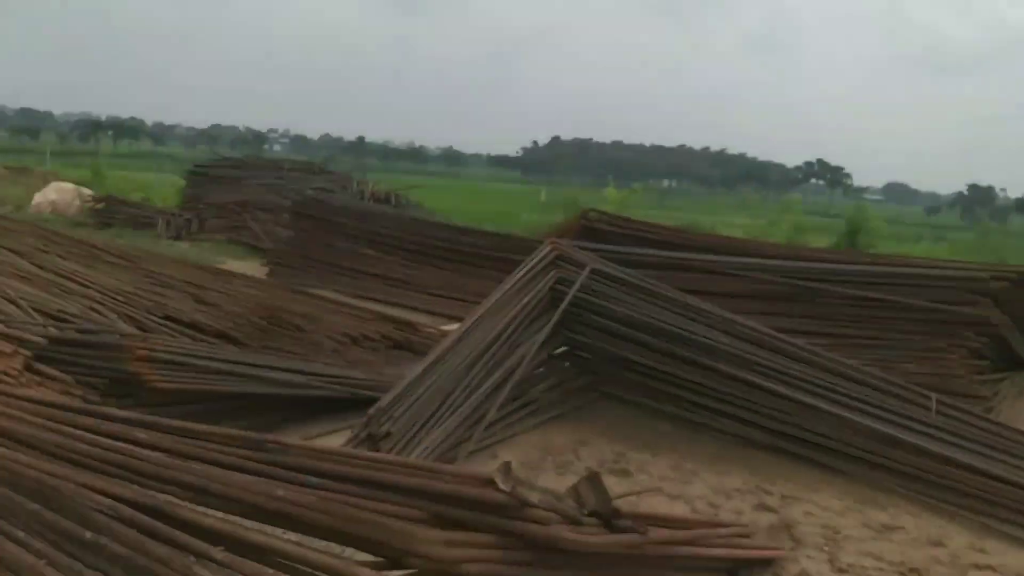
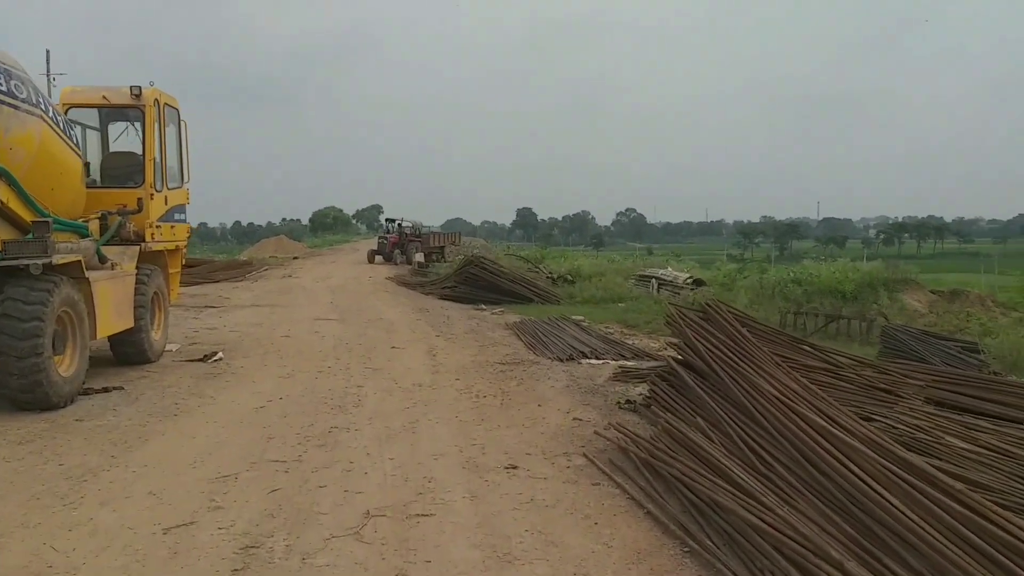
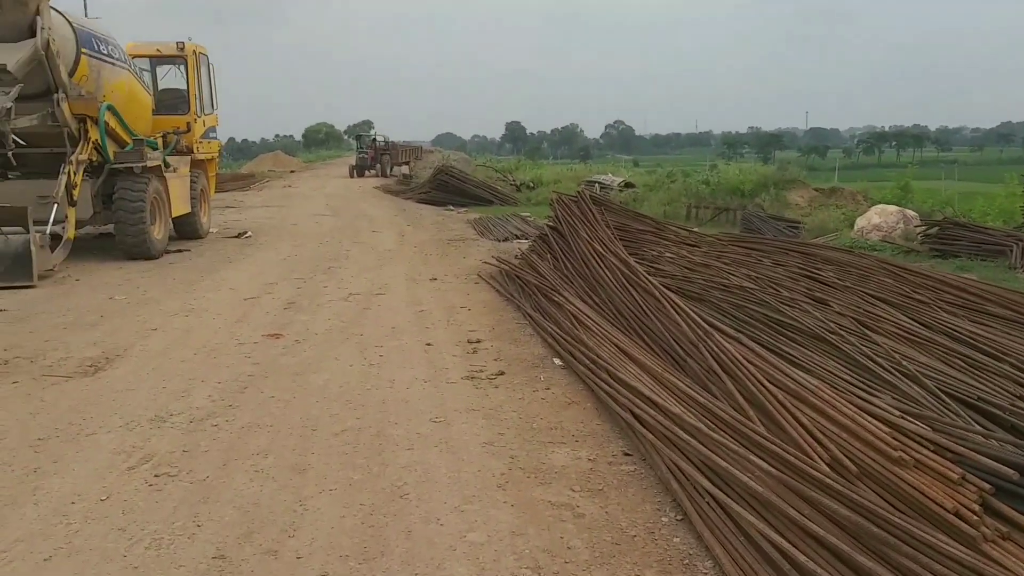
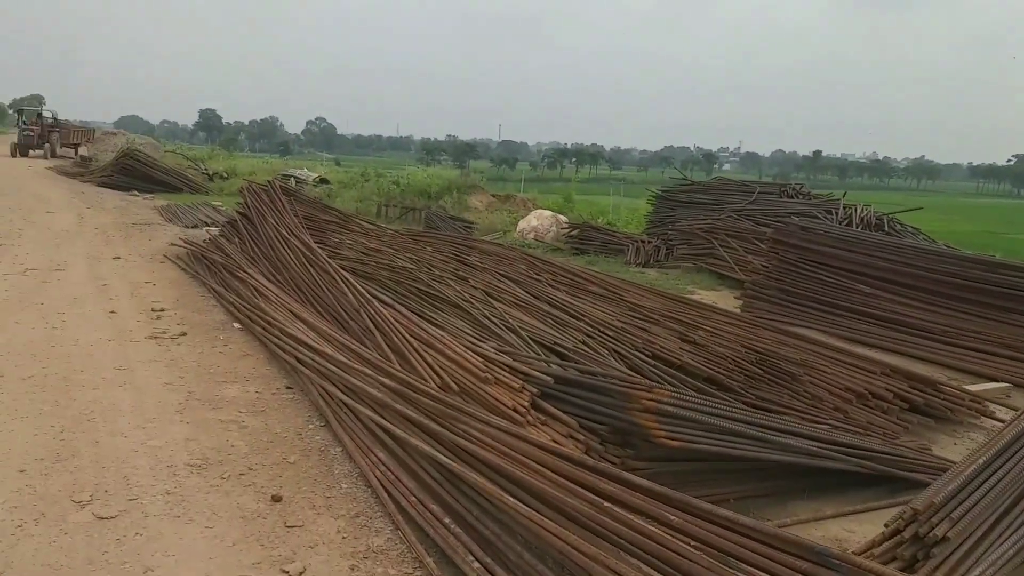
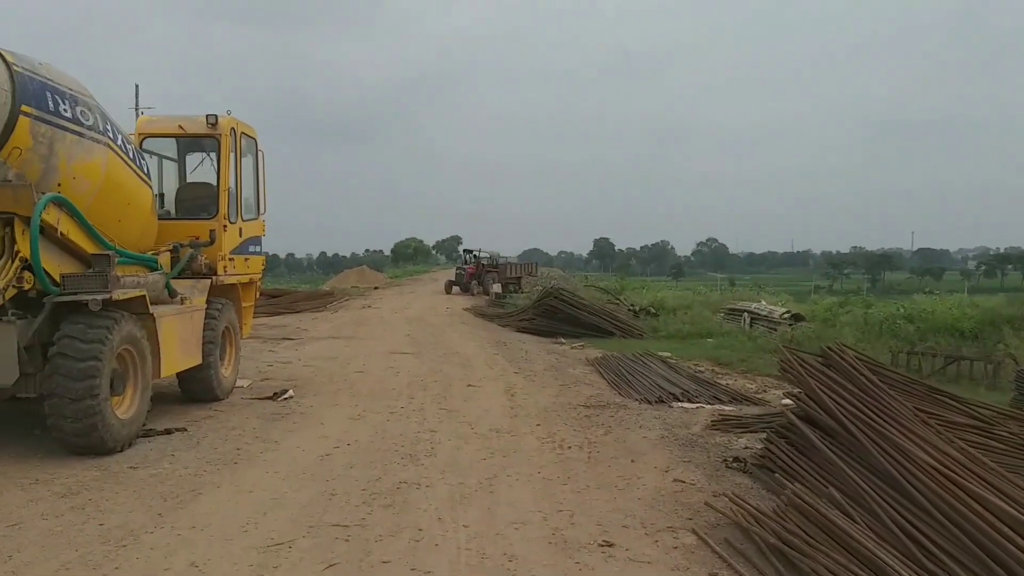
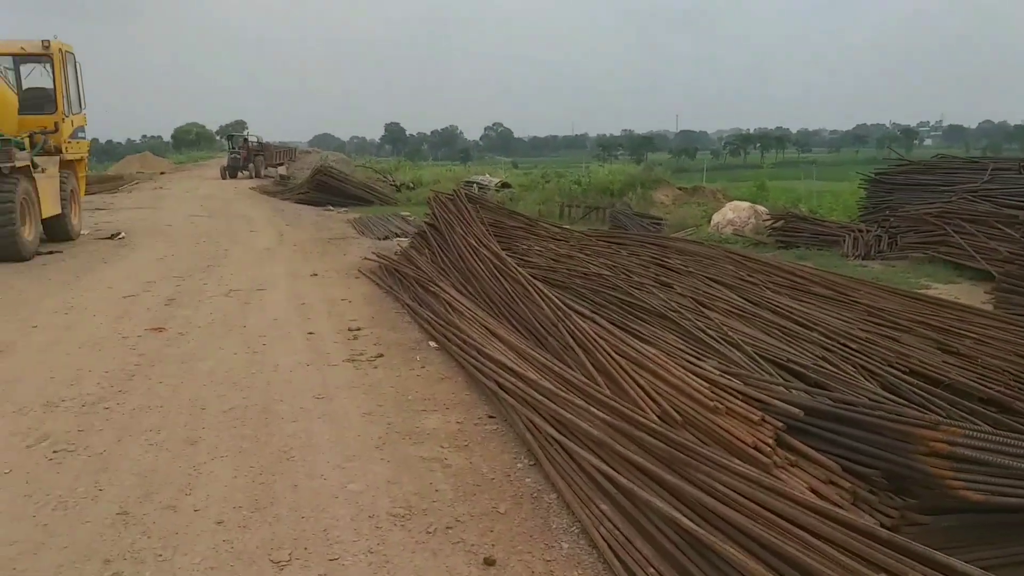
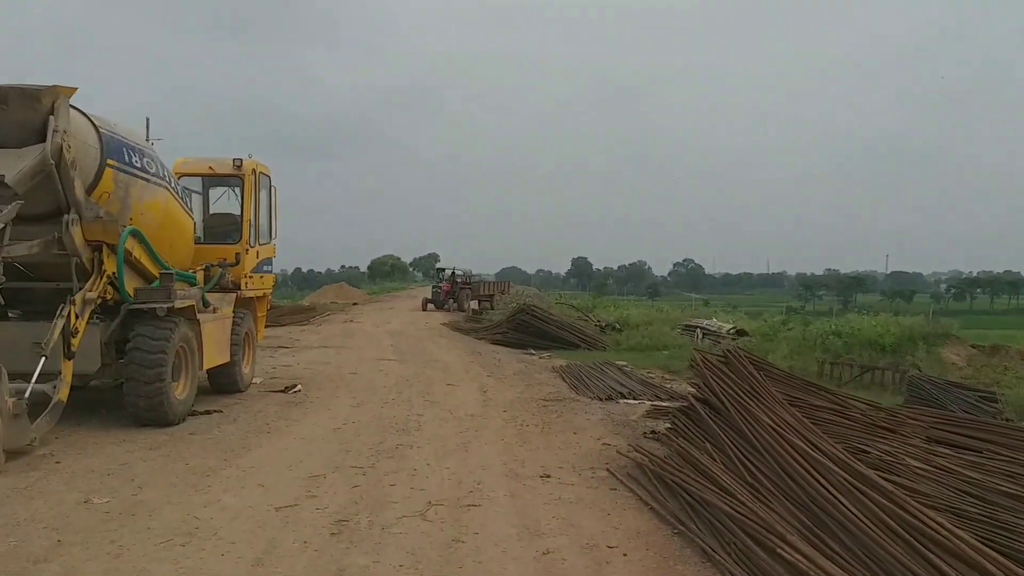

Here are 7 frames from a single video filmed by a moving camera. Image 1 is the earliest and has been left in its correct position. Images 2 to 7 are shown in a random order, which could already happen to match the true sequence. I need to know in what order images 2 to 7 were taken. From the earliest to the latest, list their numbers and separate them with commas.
4, 6, 3, 7, 2, 5
